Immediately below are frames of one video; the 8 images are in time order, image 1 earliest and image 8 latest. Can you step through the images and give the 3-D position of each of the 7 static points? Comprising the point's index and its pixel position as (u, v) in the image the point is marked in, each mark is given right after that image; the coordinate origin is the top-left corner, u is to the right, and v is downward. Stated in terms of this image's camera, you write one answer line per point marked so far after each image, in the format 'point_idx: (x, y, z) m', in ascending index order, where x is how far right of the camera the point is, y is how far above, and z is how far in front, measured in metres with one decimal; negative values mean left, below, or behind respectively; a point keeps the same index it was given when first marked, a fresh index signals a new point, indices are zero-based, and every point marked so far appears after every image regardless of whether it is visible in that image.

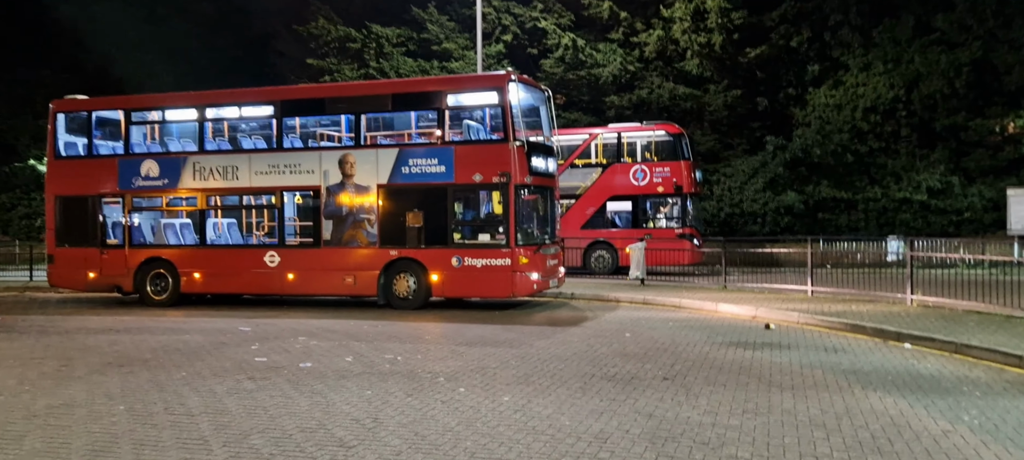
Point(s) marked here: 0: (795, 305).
0: (+4.9, -1.3, +14.9) m
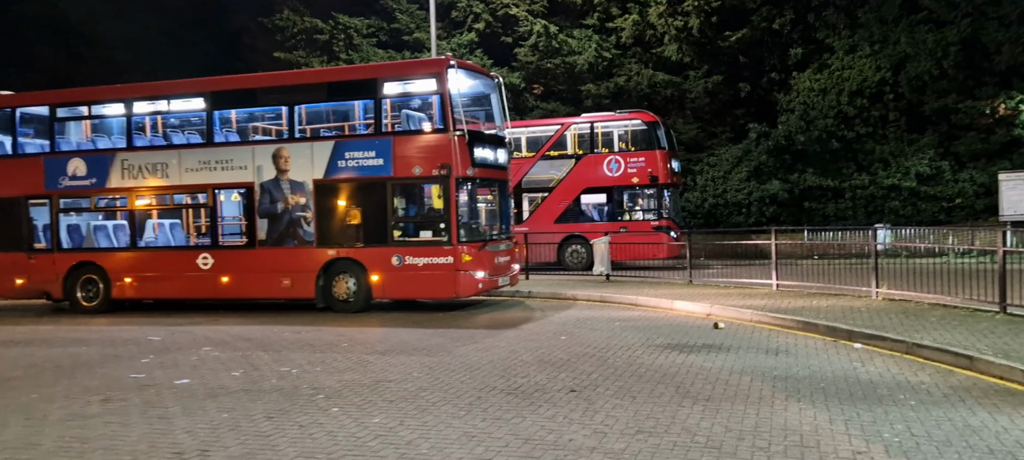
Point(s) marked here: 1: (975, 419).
0: (+3.9, -1.1, +13.8) m
1: (+3.6, -1.5, +6.8) m
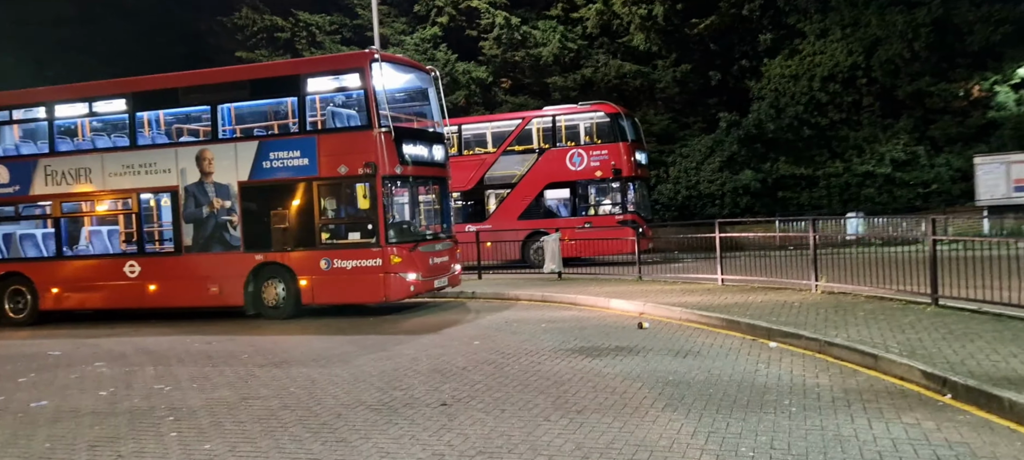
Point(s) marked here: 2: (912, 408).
0: (+2.7, -1.0, +13.2) m
1: (+2.4, -1.4, +6.2) m
2: (+3.1, -1.4, +6.8) m
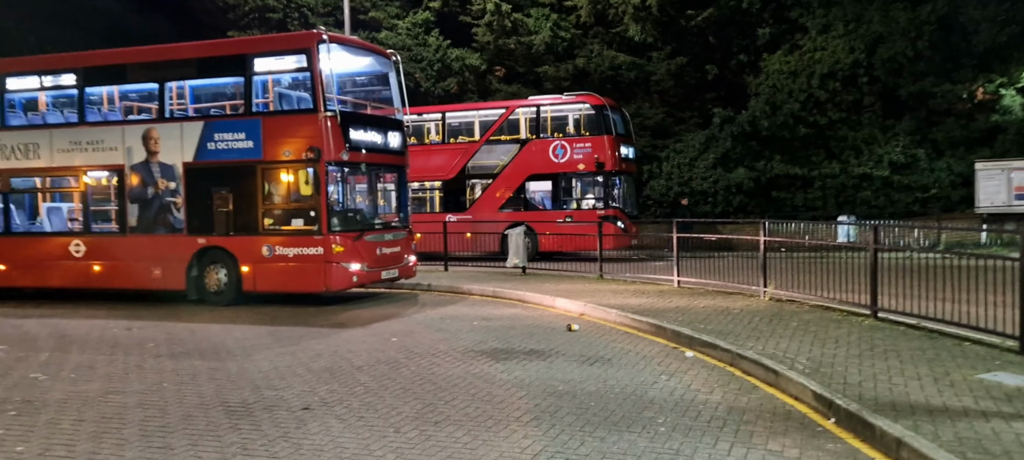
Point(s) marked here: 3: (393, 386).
0: (+1.8, -1.0, +12.7) m
1: (+1.3, -1.5, +5.7) m
2: (+2.0, -1.4, +6.2) m
3: (-1.1, -1.4, +8.1) m
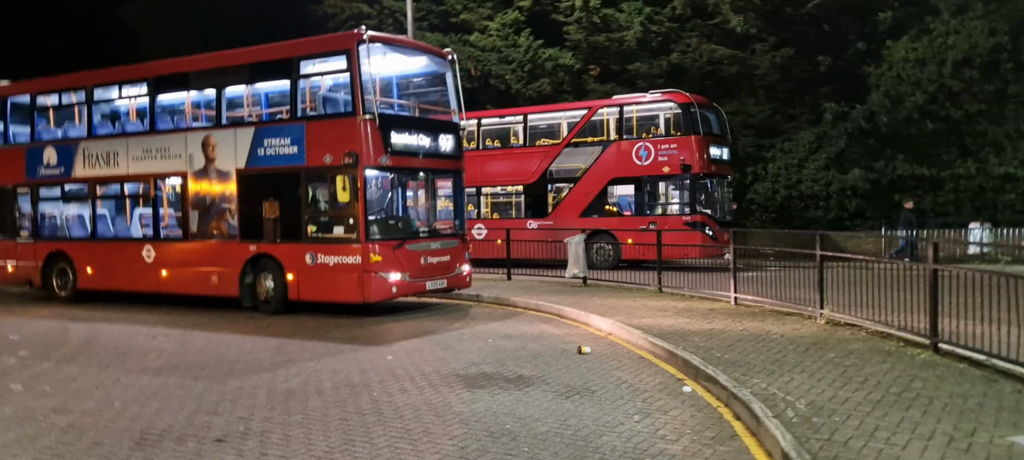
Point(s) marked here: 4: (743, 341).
0: (+2.1, -1.2, +11.4) m
1: (+0.4, -1.6, +4.6) m
2: (+1.2, -1.6, +5.0) m
3: (-1.5, -1.6, +7.4) m
4: (+2.6, -1.2, +9.6) m
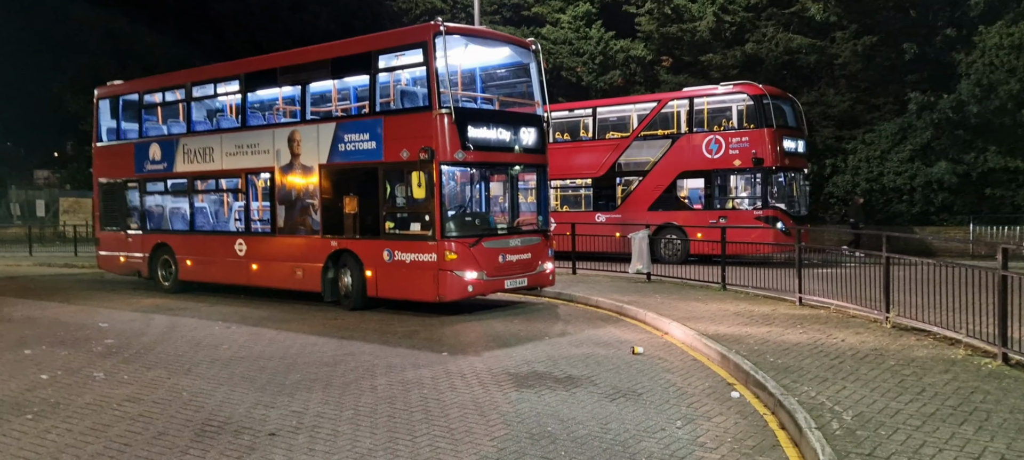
0: (+2.9, -1.2, +11.3) m
1: (+0.6, -1.7, +4.7) m
2: (+1.4, -1.6, +5.0) m
3: (-1.1, -1.6, +7.6) m
4: (+3.1, -1.2, +9.4) m
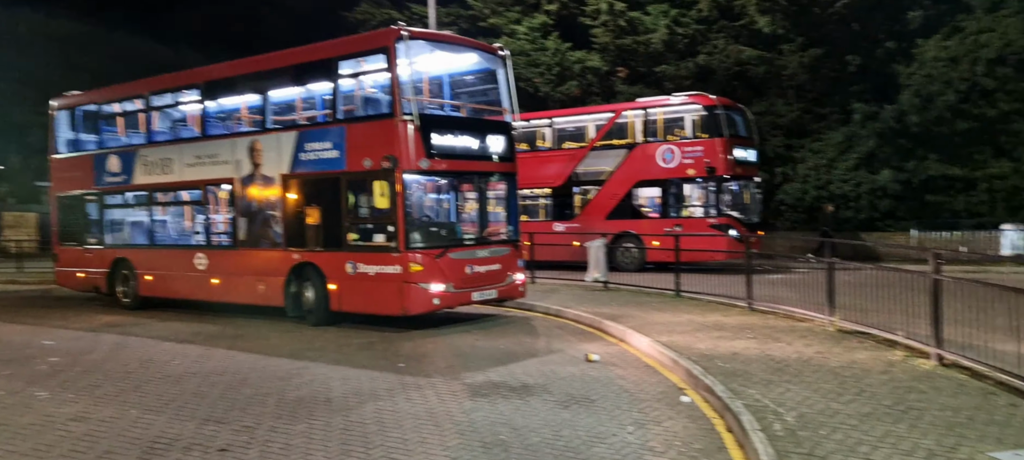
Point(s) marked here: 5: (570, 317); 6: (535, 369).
0: (+2.3, -1.3, +11.5) m
1: (+0.3, -1.7, +4.8) m
2: (+1.1, -1.7, +5.1) m
3: (-1.5, -1.7, +7.7) m
4: (+2.6, -1.3, +9.7) m
5: (+1.0, -1.4, +13.7) m
6: (+0.2, -1.6, +9.8) m
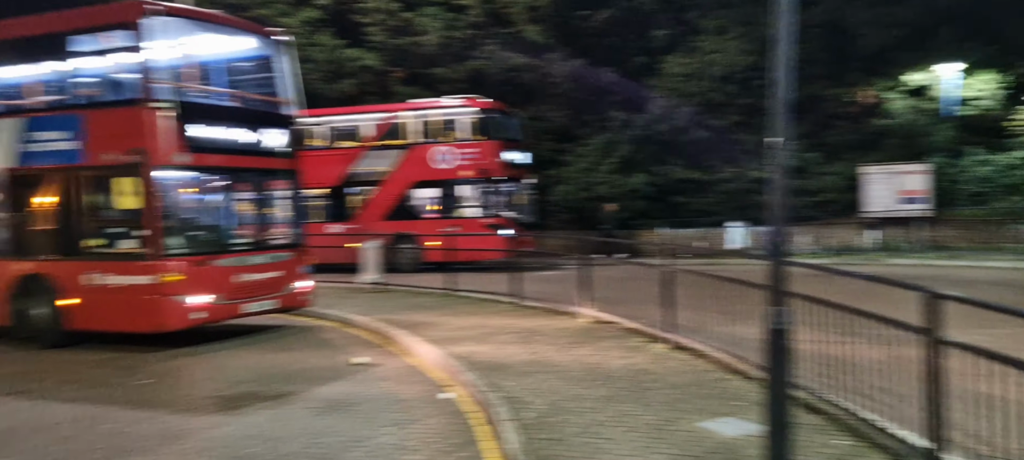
0: (-0.8, -1.3, +11.7) m
1: (-1.1, -1.8, +4.7) m
2: (-0.4, -1.7, +5.3) m
3: (-3.6, -1.8, +7.1) m
4: (0.0, -1.3, +10.0) m
5: (-2.6, -1.4, +13.6) m
6: (-2.4, -1.6, +9.5) m
